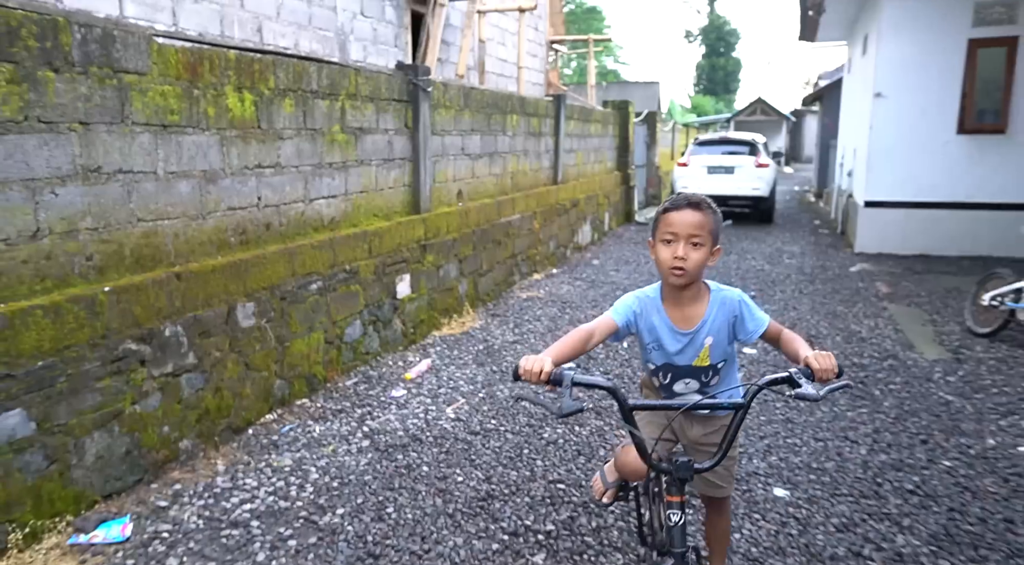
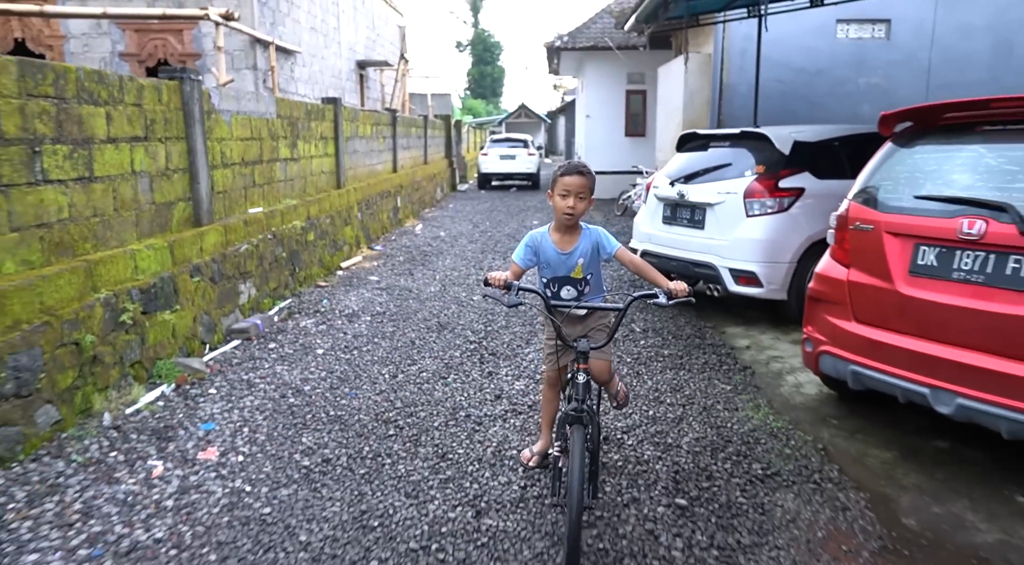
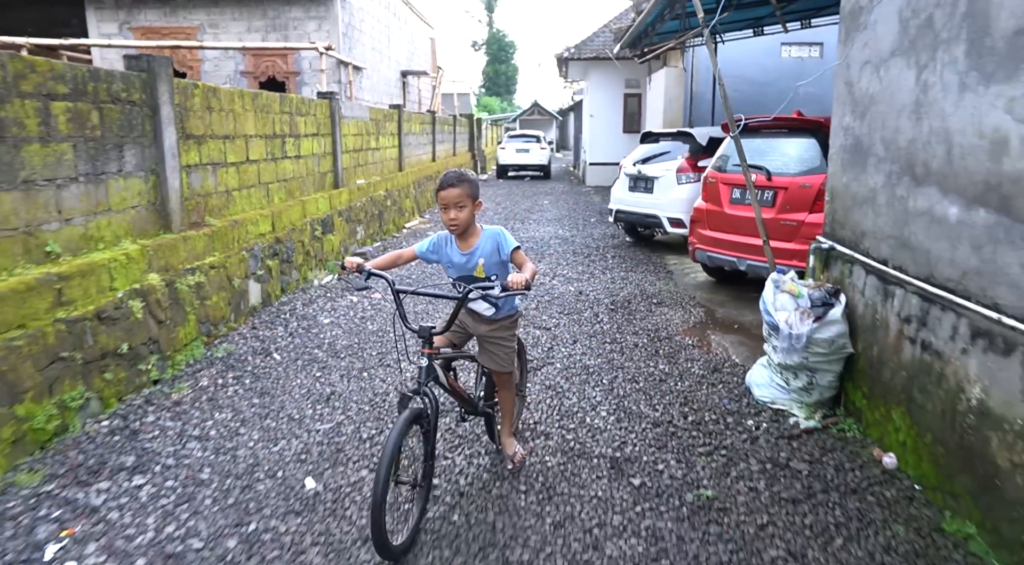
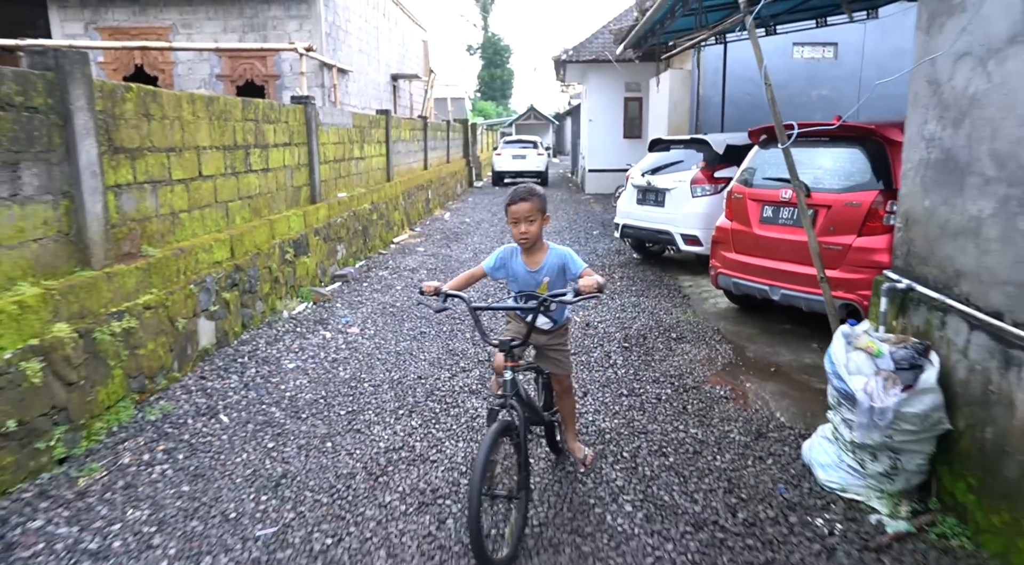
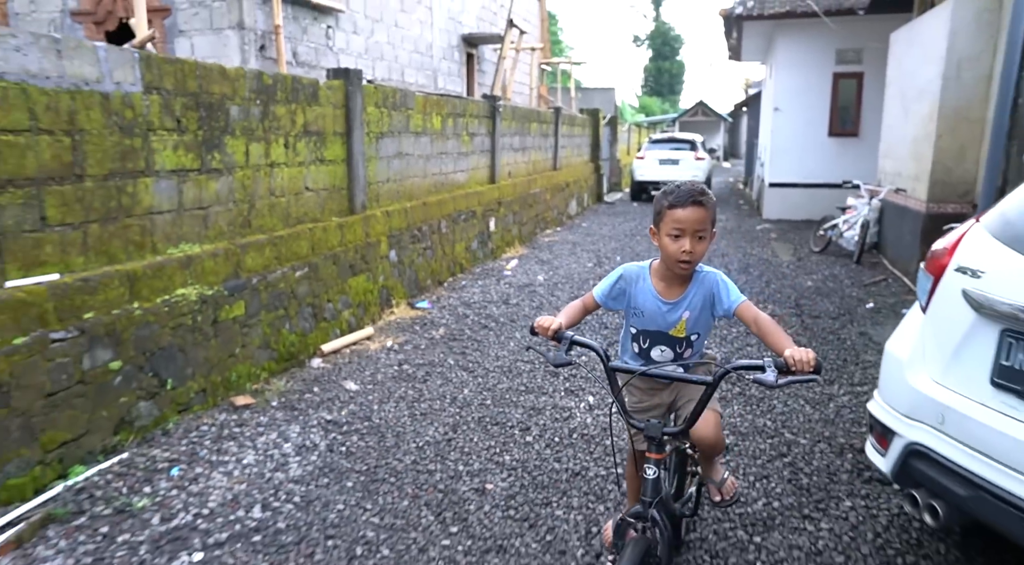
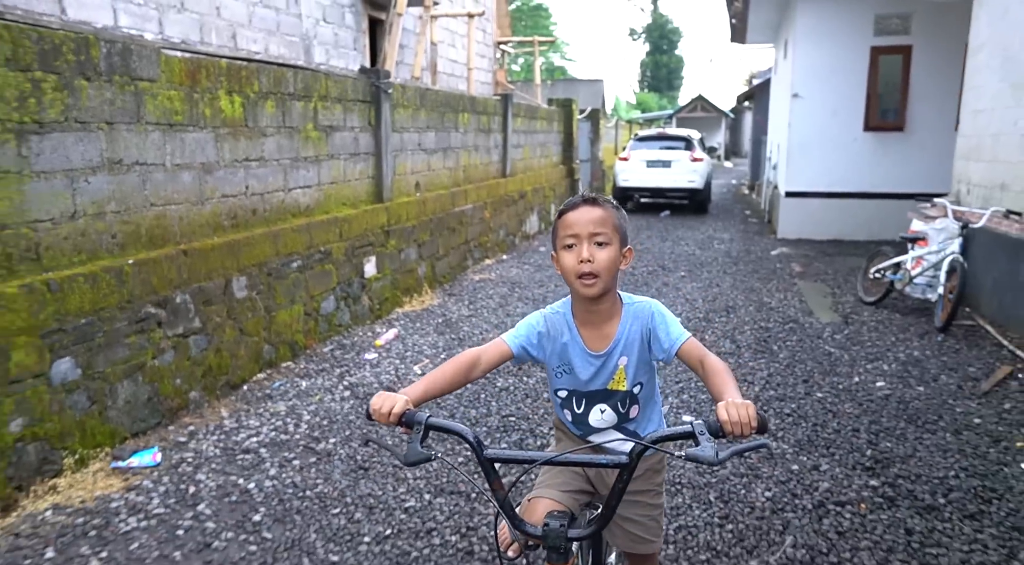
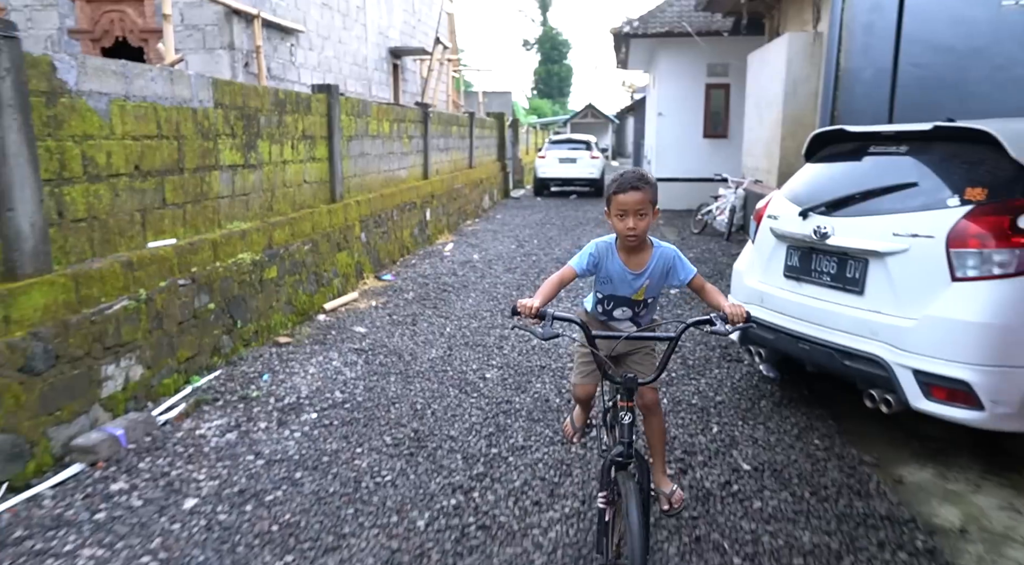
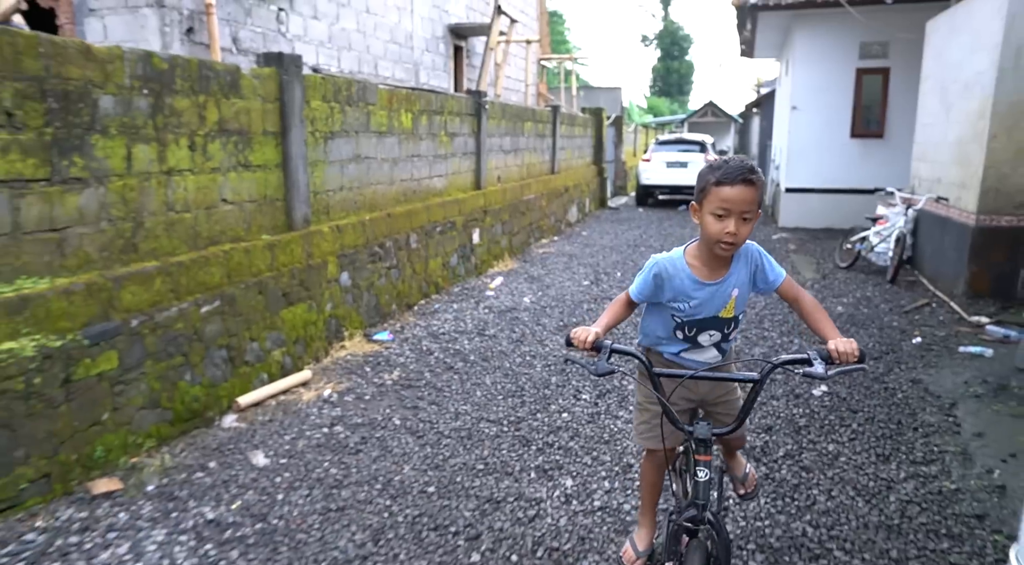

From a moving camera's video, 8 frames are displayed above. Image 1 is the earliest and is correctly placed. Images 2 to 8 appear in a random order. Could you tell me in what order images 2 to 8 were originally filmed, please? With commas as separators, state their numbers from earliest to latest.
6, 8, 5, 7, 2, 4, 3
